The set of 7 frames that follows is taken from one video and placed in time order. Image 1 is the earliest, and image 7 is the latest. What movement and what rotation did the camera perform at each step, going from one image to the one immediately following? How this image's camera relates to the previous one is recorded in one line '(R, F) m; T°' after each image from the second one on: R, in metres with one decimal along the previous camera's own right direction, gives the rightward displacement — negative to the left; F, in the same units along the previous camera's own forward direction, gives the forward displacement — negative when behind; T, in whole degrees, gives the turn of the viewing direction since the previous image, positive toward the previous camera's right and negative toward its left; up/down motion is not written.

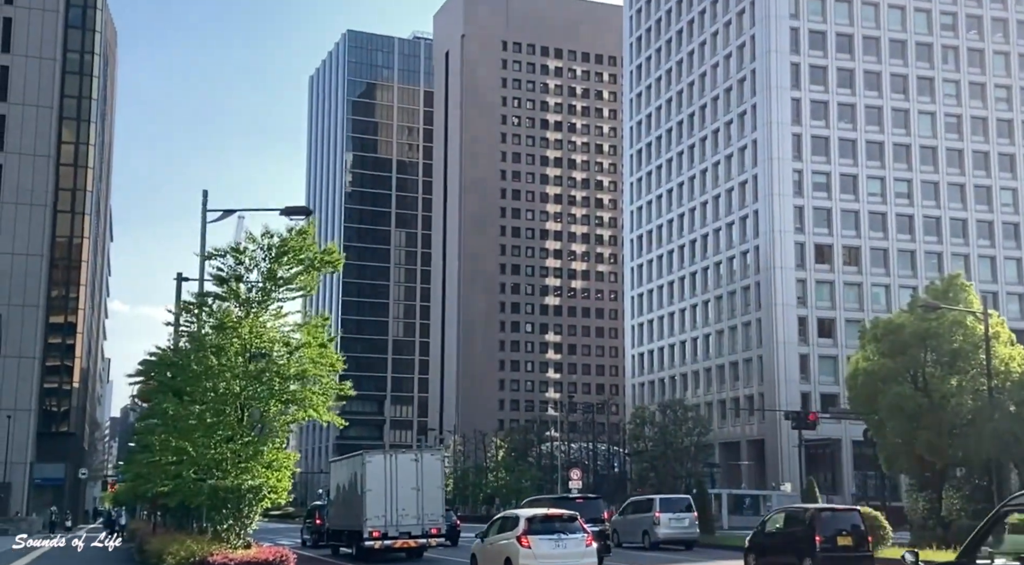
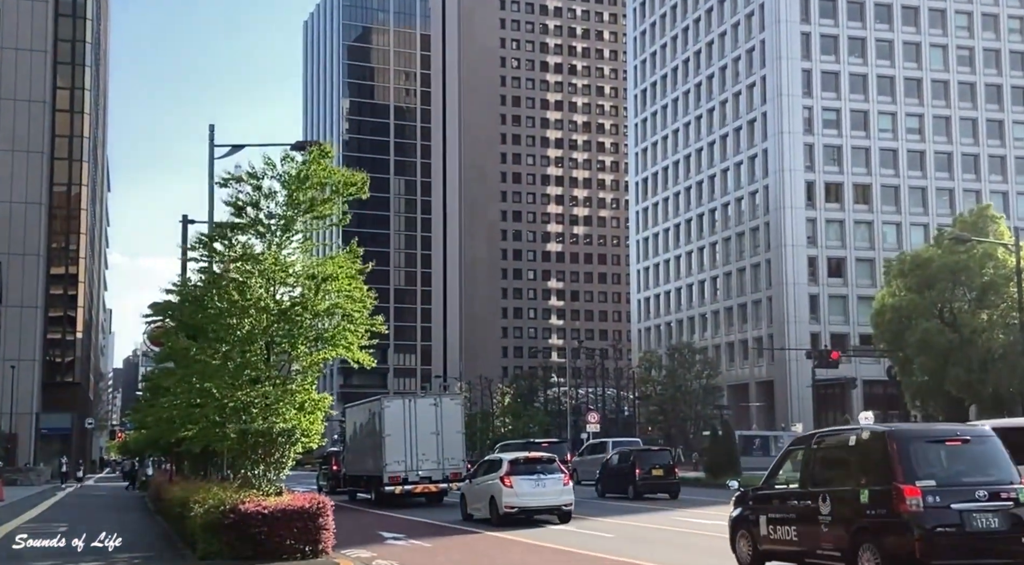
(-0.6, +1.2) m; 0°
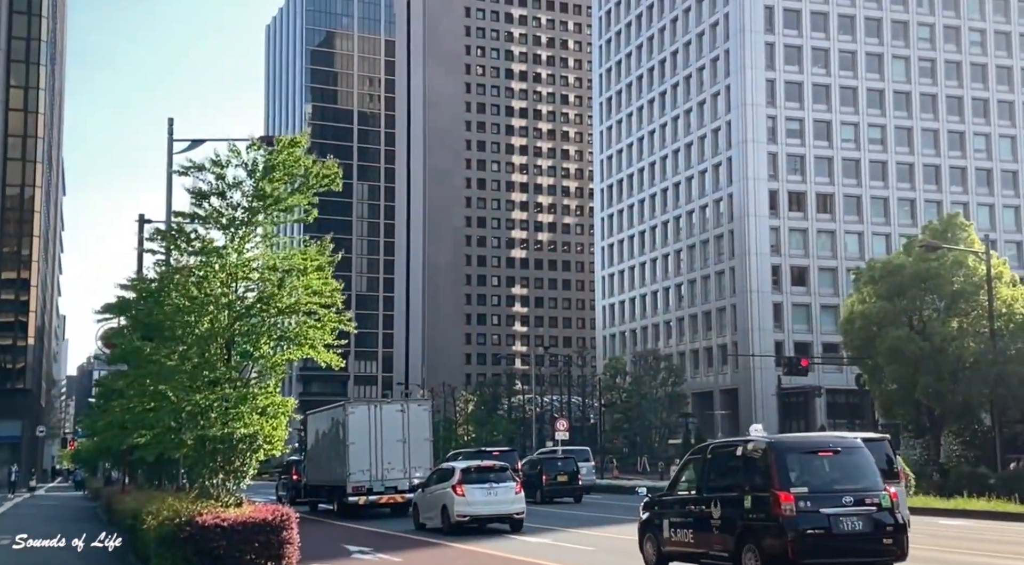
(-0.2, +0.8) m; +2°
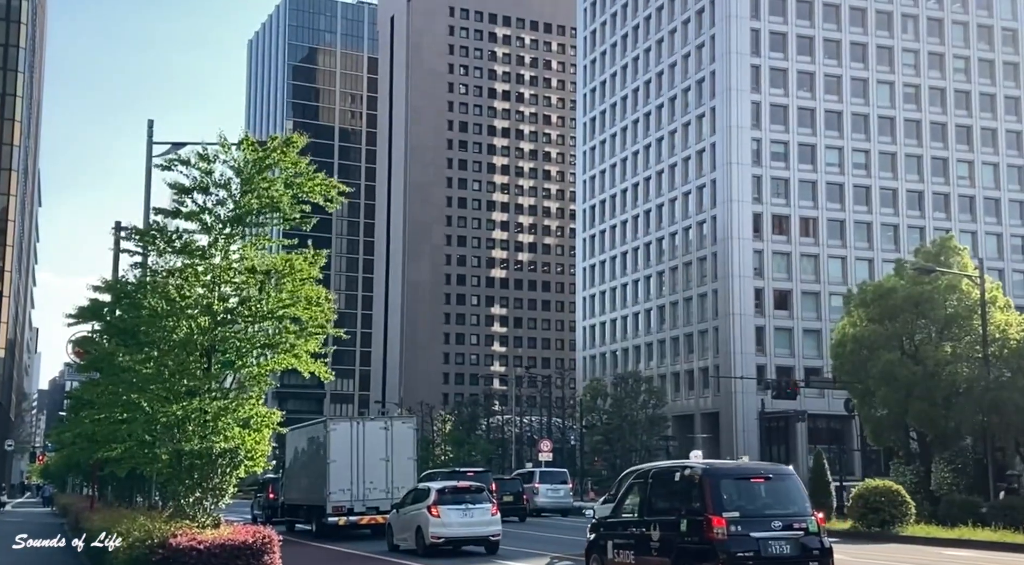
(-0.3, +0.9) m; +1°
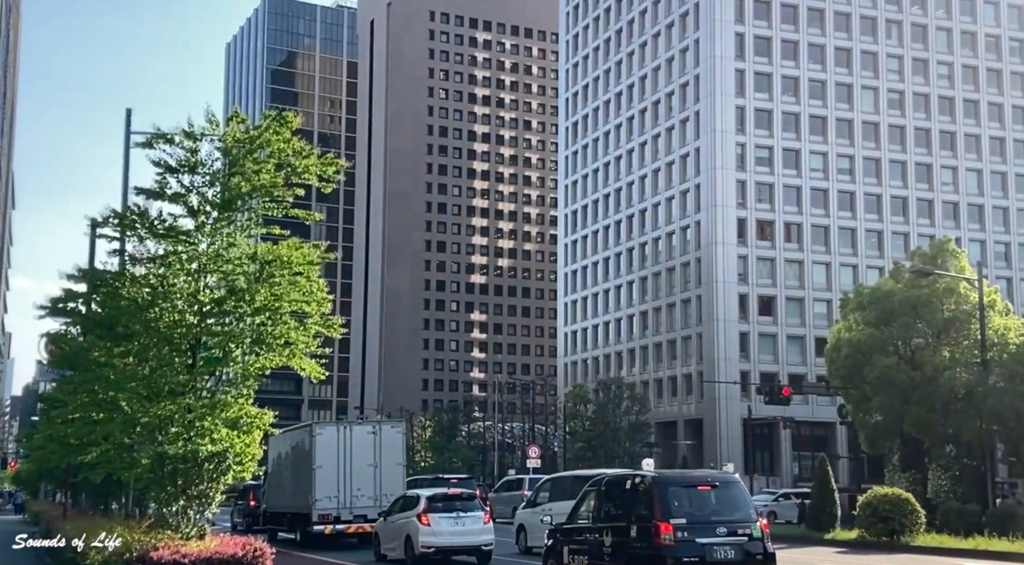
(-0.4, +1.0) m; +1°
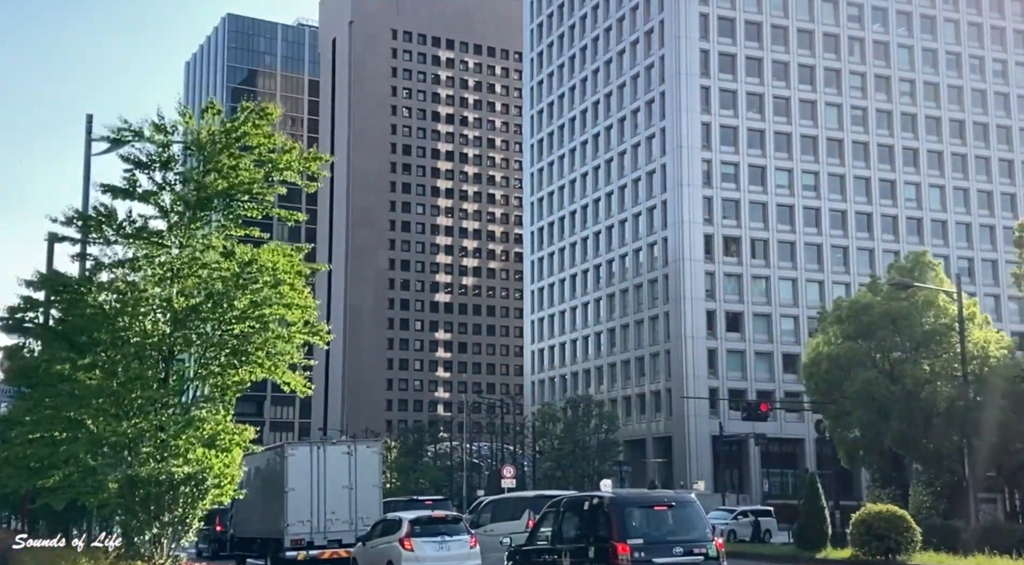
(-0.4, +0.9) m; +2°
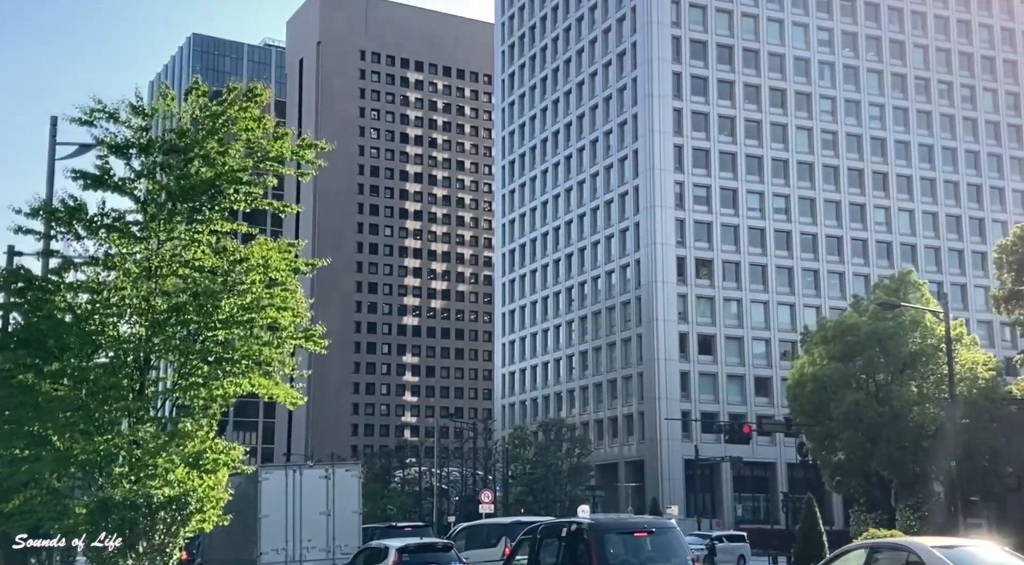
(-0.5, +1.1) m; +2°
